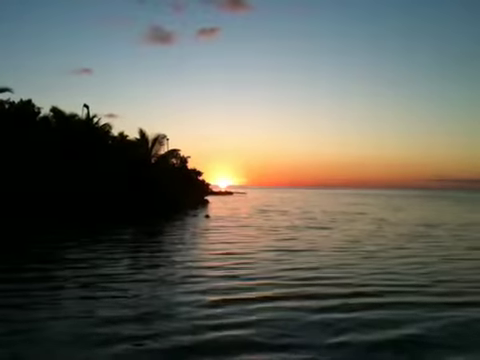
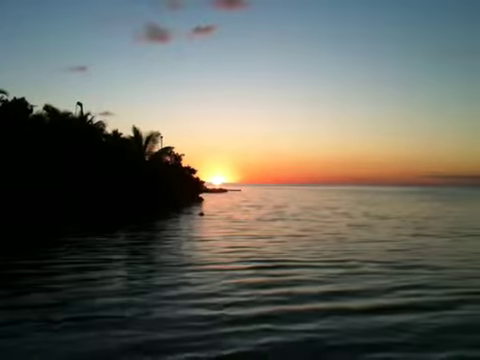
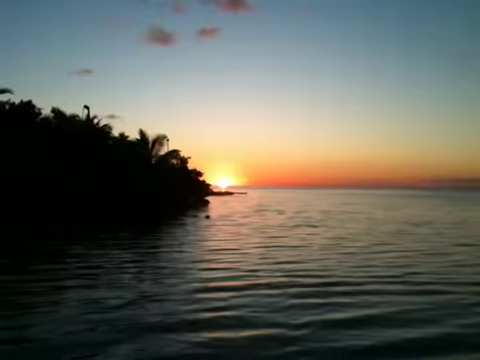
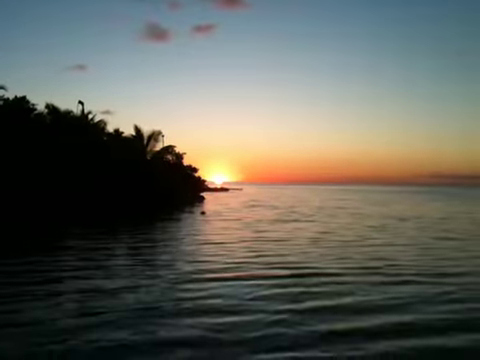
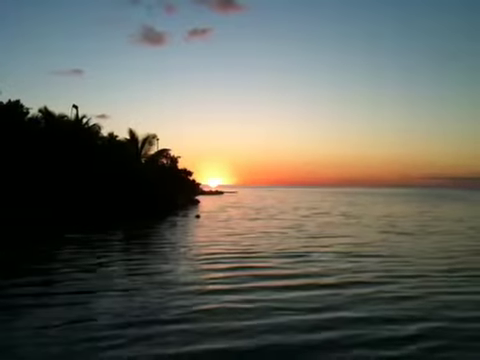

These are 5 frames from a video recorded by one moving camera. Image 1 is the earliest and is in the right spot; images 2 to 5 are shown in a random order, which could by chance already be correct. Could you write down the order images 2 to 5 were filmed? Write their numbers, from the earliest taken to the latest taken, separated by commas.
3, 4, 2, 5
